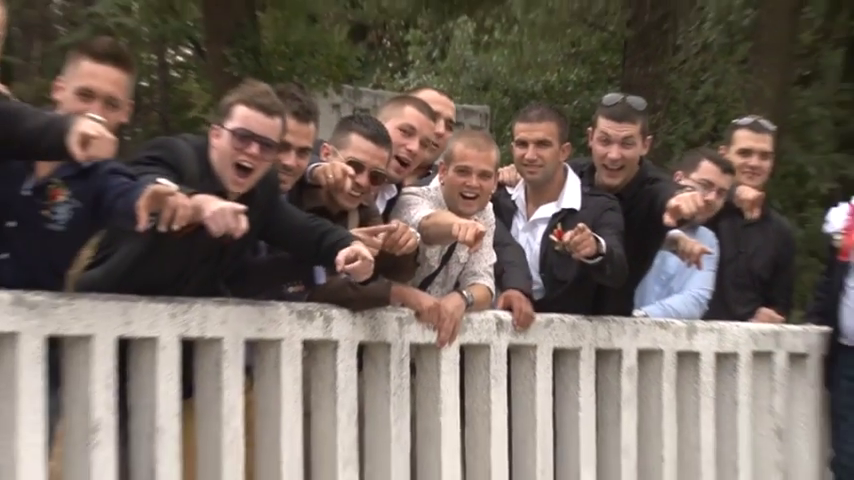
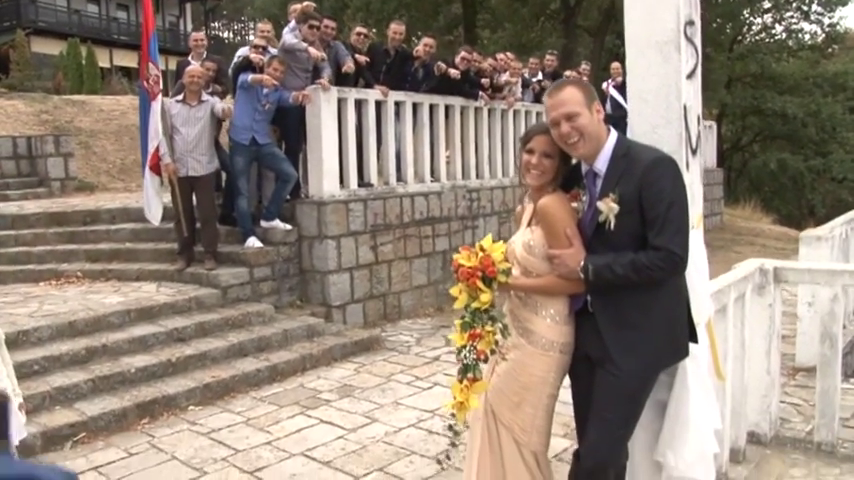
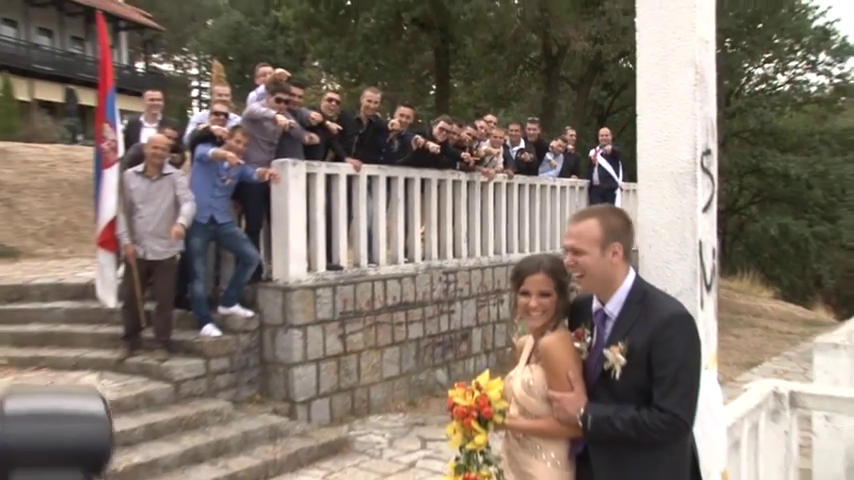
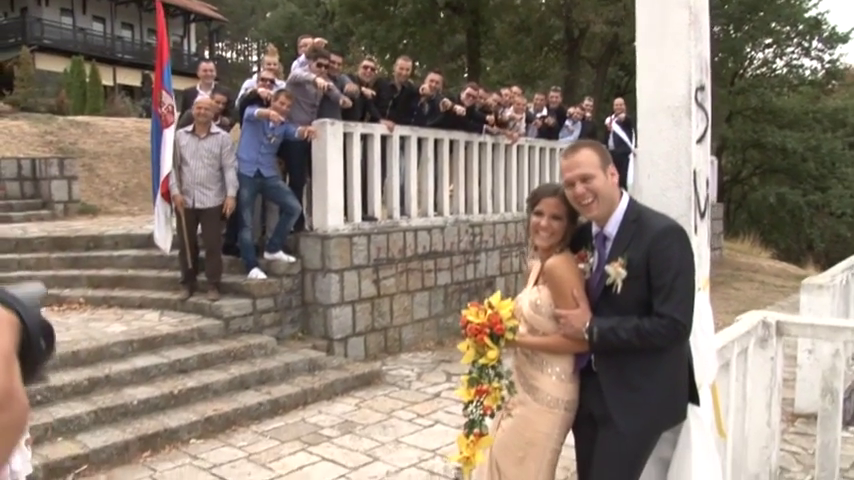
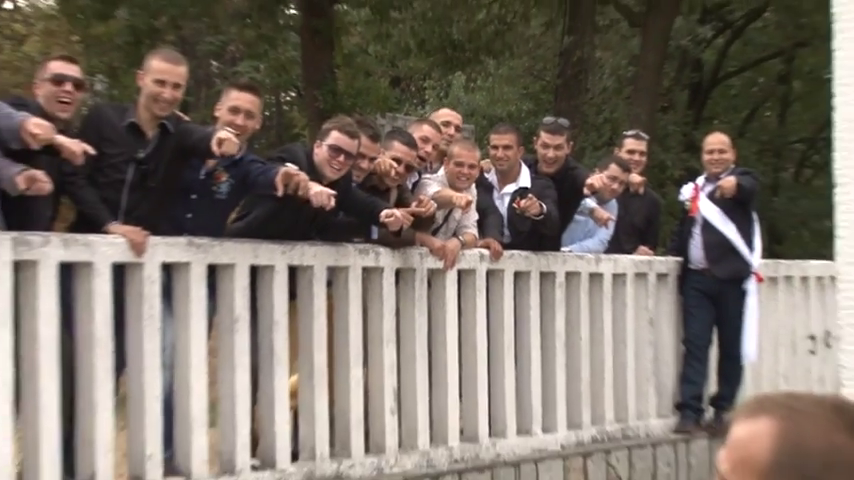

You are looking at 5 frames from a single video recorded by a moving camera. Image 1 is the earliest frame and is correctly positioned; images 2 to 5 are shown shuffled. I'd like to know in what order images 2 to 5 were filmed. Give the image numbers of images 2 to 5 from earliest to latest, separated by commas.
5, 3, 4, 2
